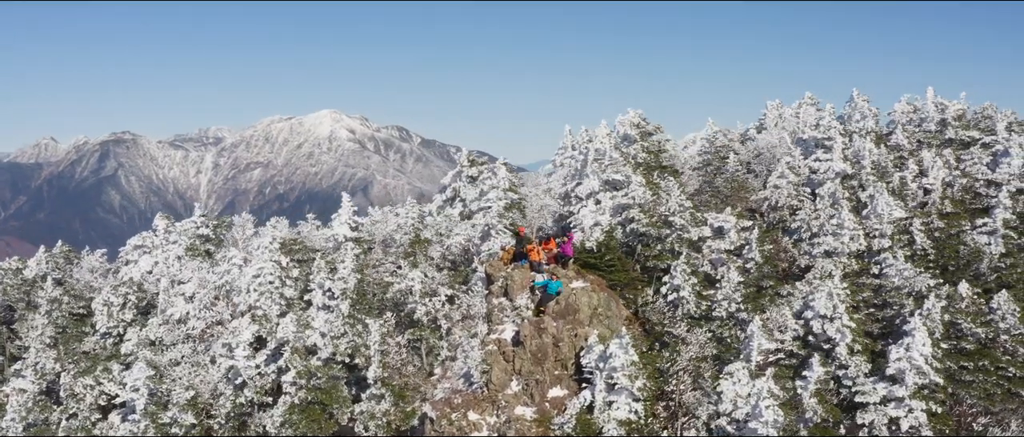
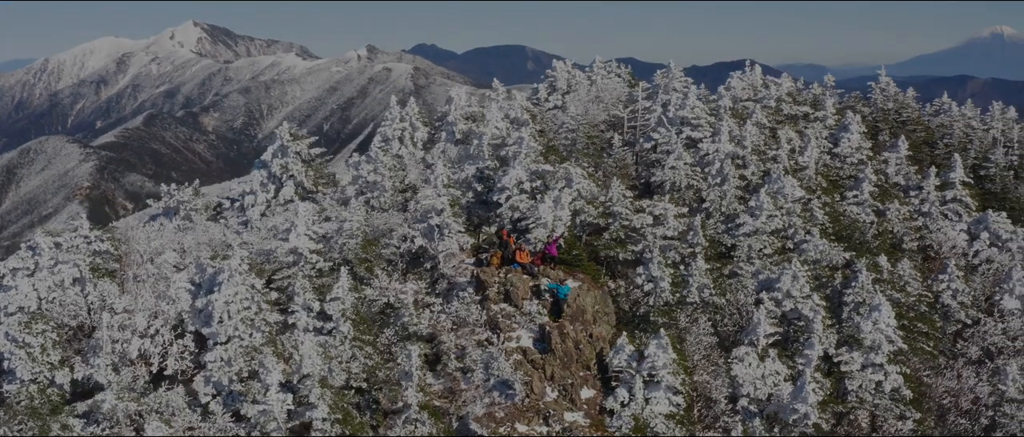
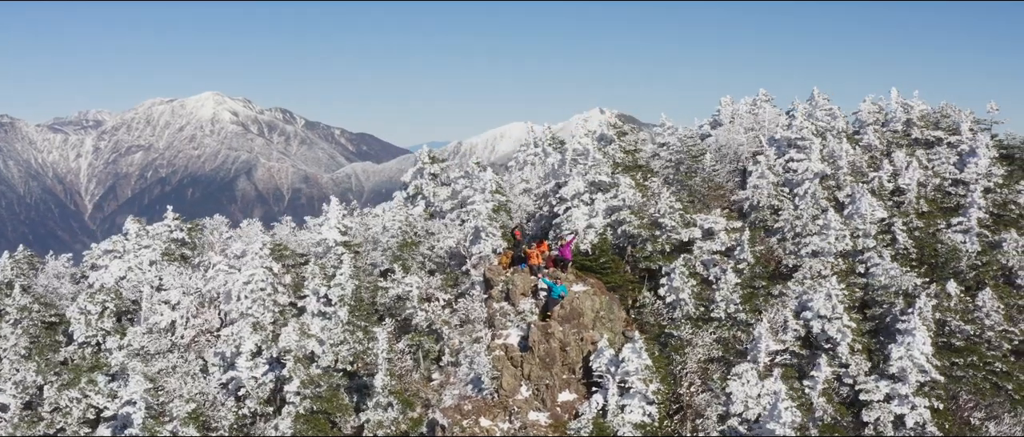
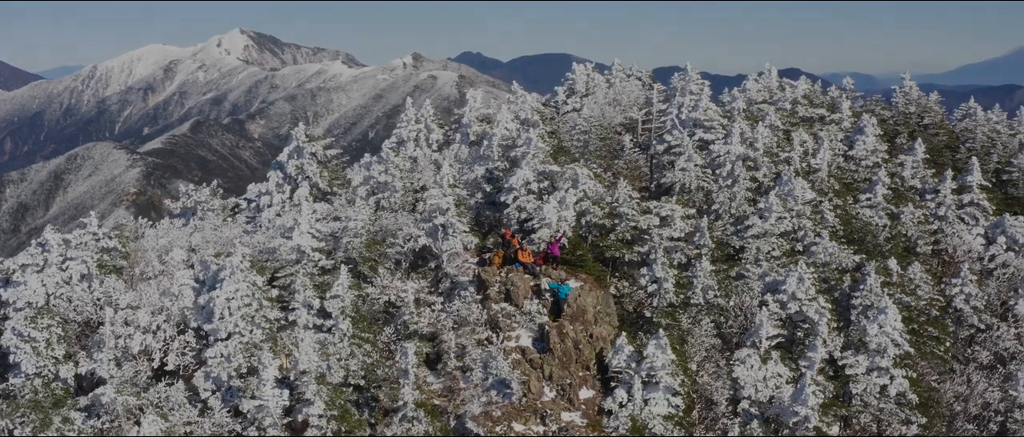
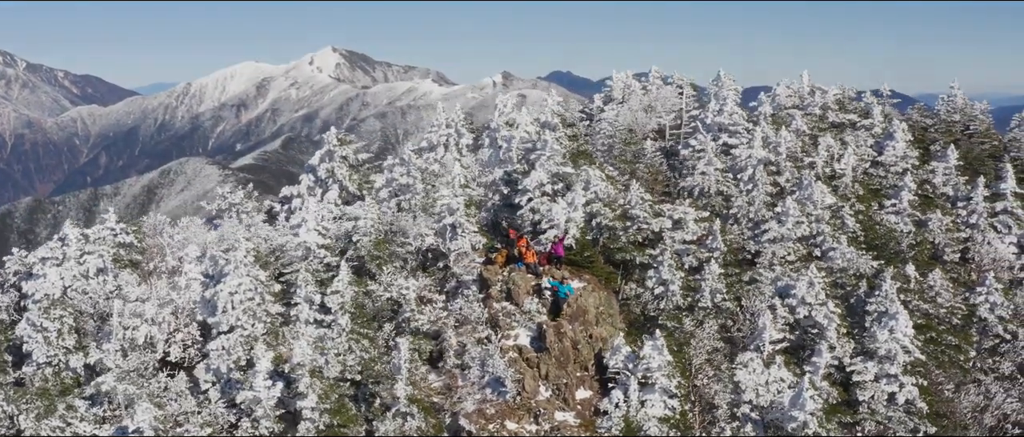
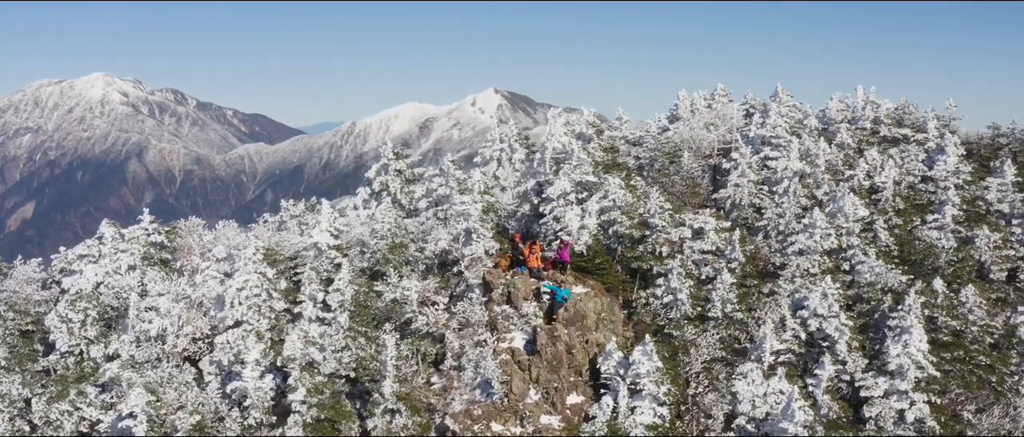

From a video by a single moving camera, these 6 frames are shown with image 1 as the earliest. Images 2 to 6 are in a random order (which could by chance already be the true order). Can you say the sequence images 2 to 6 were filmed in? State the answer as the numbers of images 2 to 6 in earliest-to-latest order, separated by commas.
3, 6, 5, 4, 2
